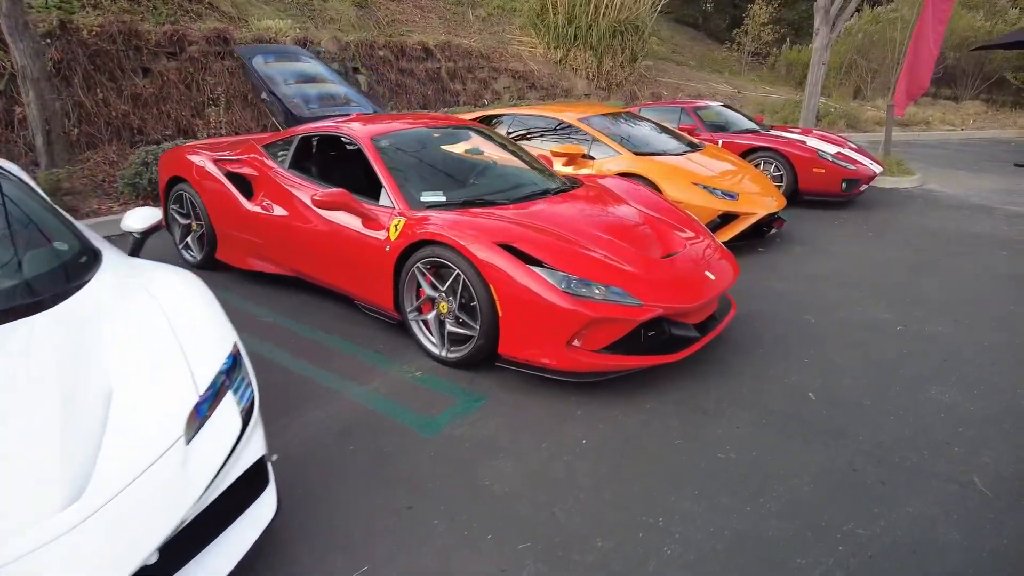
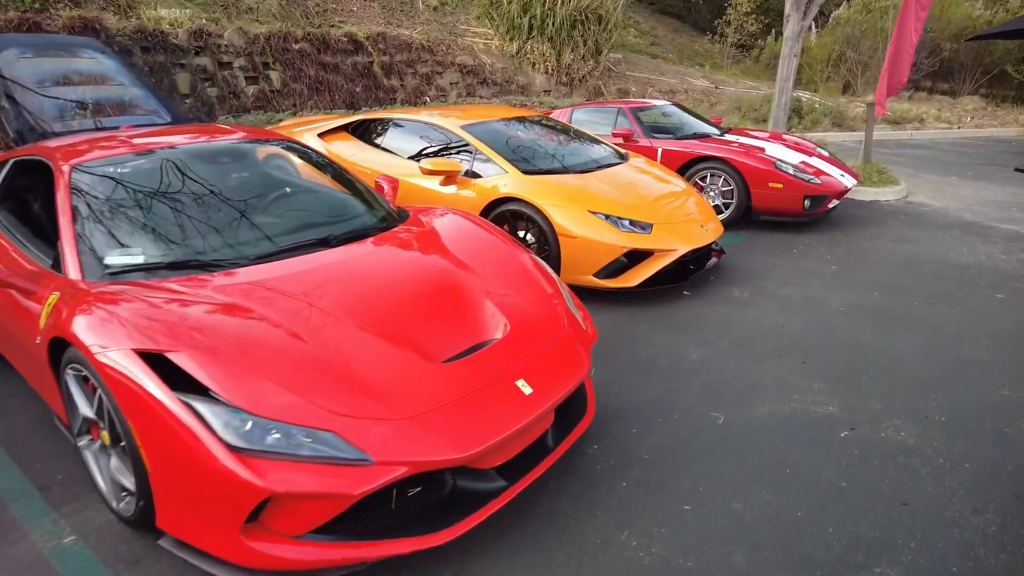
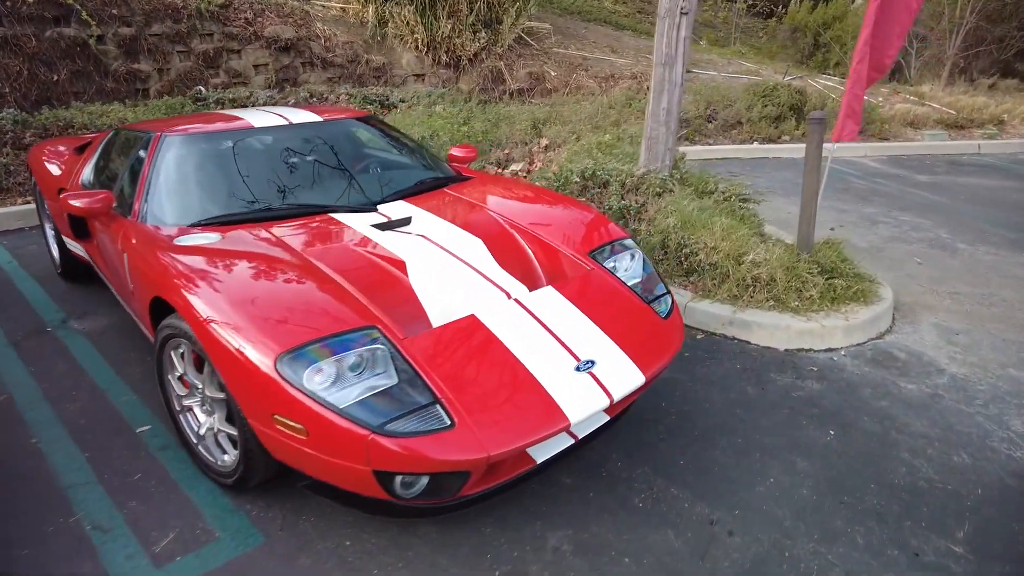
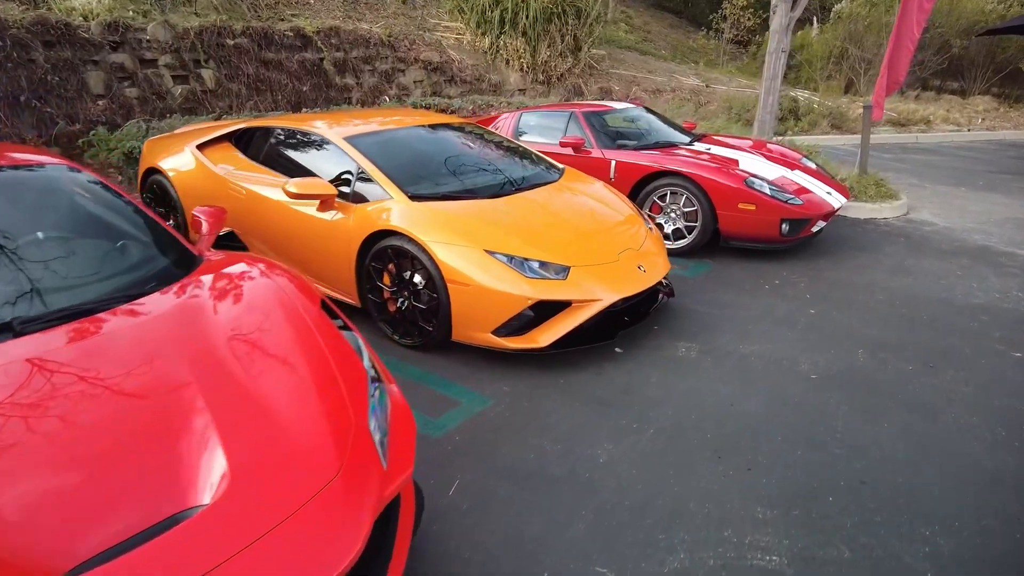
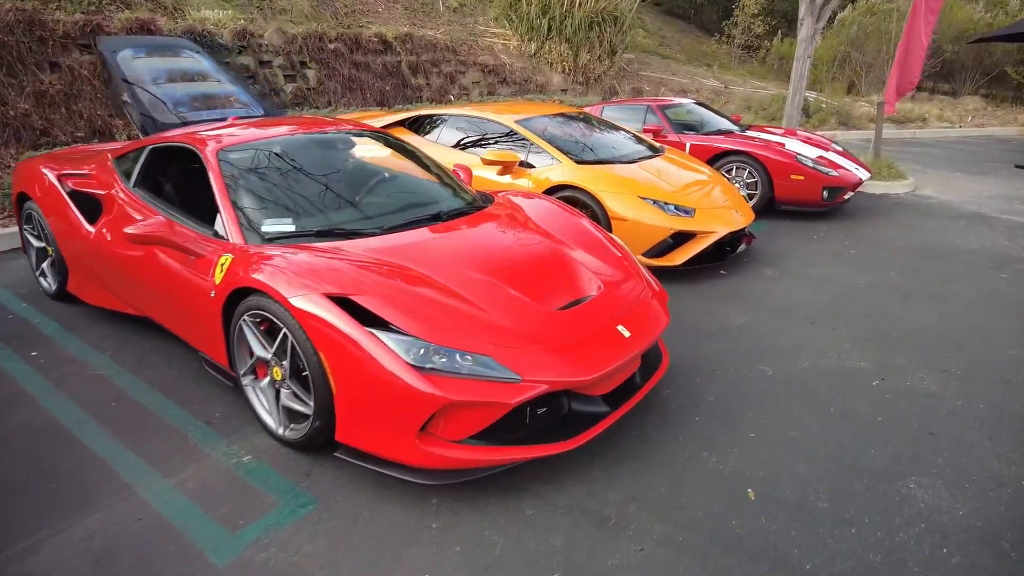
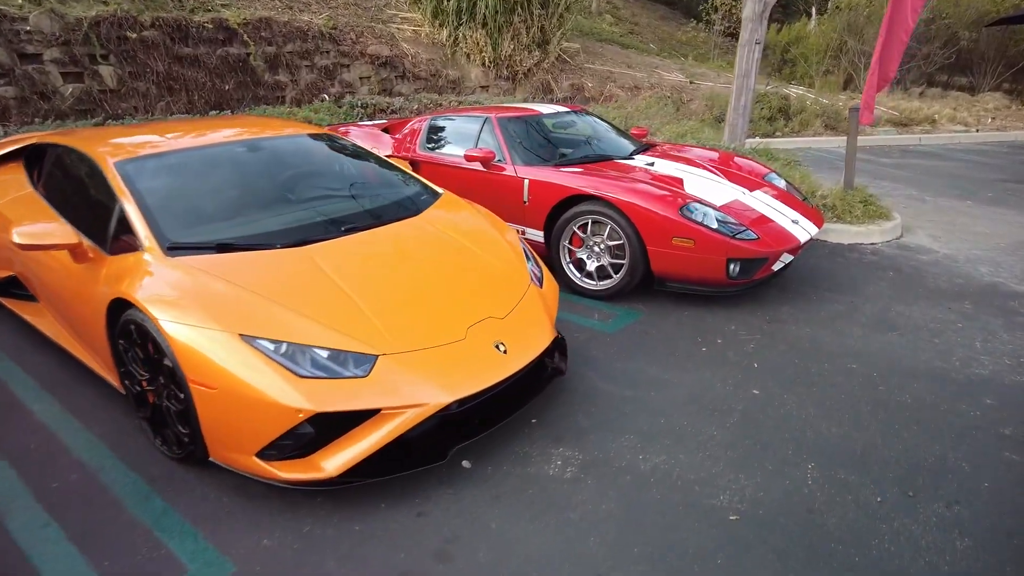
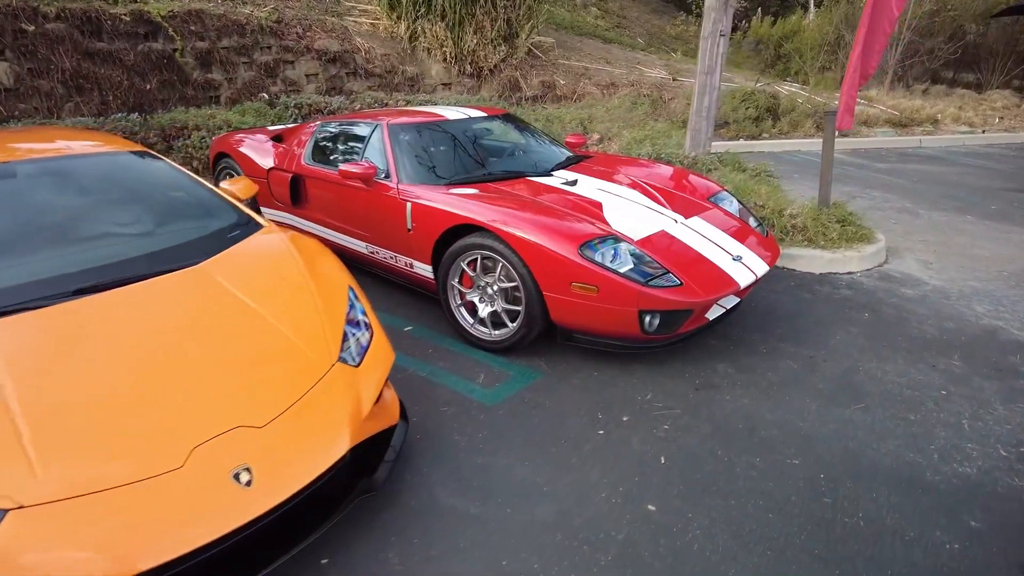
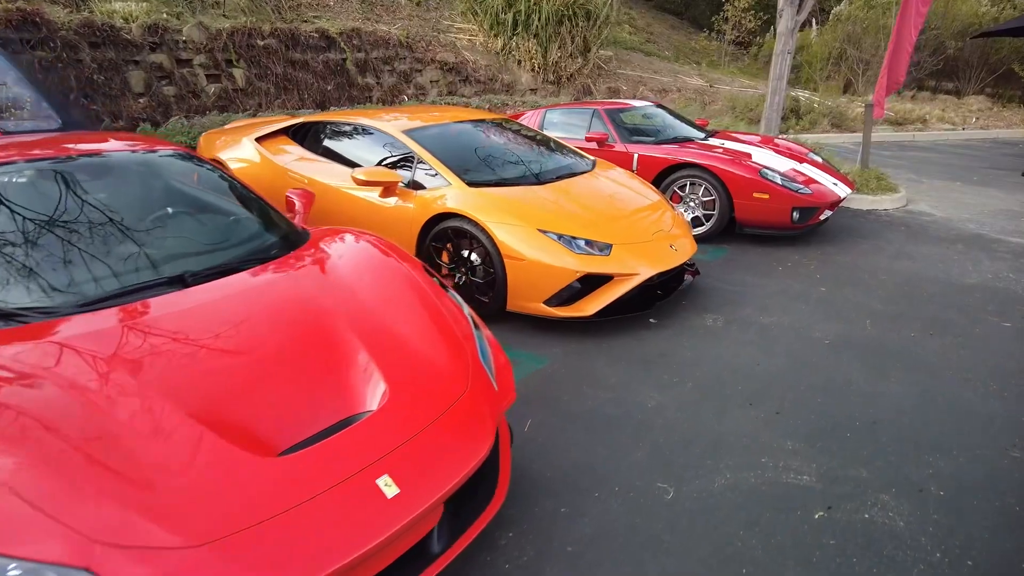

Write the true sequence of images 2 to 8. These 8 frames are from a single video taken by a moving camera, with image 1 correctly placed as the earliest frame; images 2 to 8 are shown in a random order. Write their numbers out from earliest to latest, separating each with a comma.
5, 2, 8, 4, 6, 7, 3
